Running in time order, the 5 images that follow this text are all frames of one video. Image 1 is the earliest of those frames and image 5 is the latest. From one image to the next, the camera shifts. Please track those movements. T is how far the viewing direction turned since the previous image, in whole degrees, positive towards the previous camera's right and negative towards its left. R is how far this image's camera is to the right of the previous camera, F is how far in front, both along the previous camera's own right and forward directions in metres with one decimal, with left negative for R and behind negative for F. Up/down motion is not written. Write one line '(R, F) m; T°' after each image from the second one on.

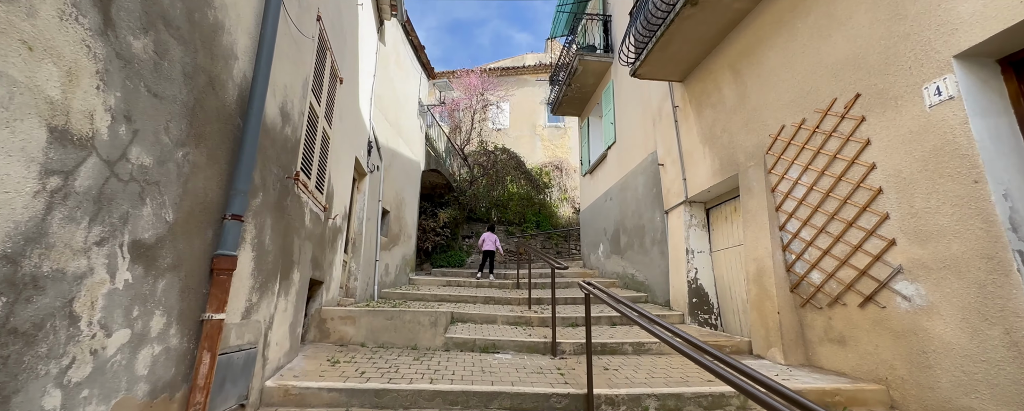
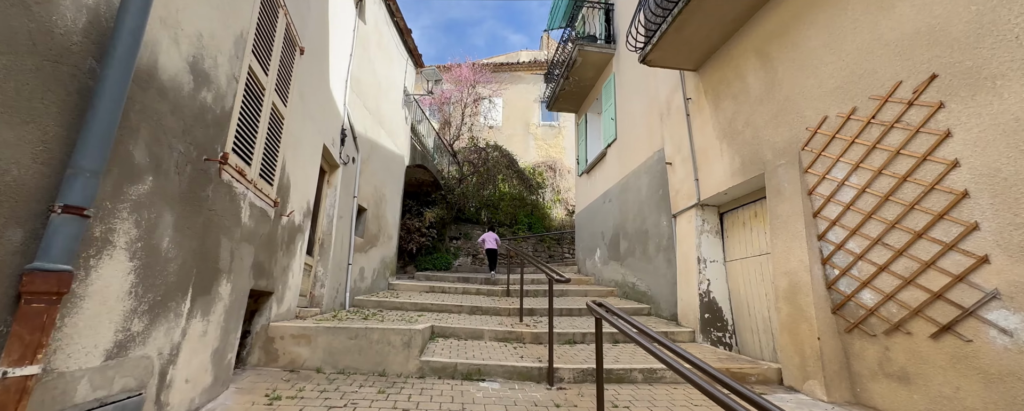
(0.0, +0.6) m; +1°
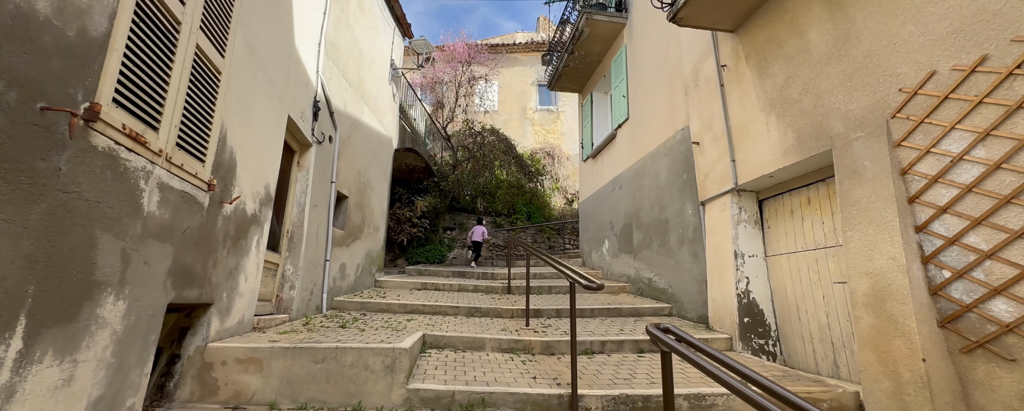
(-0.1, +0.7) m; +1°
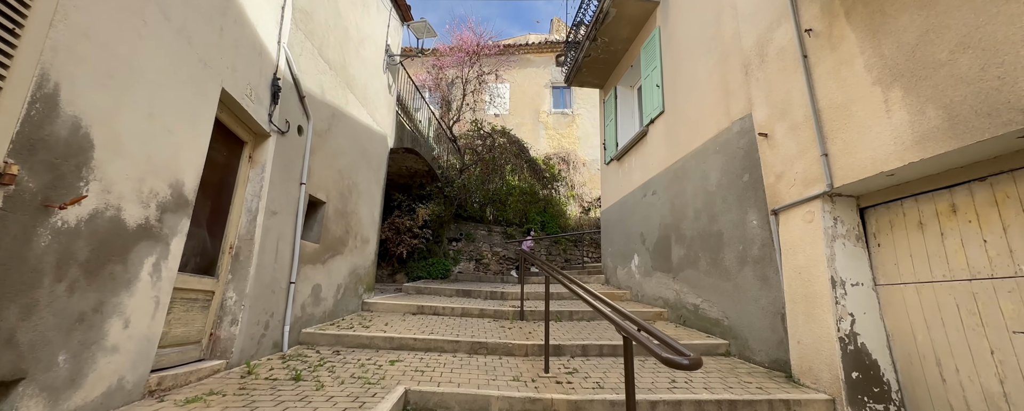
(0.0, +0.9) m; -2°
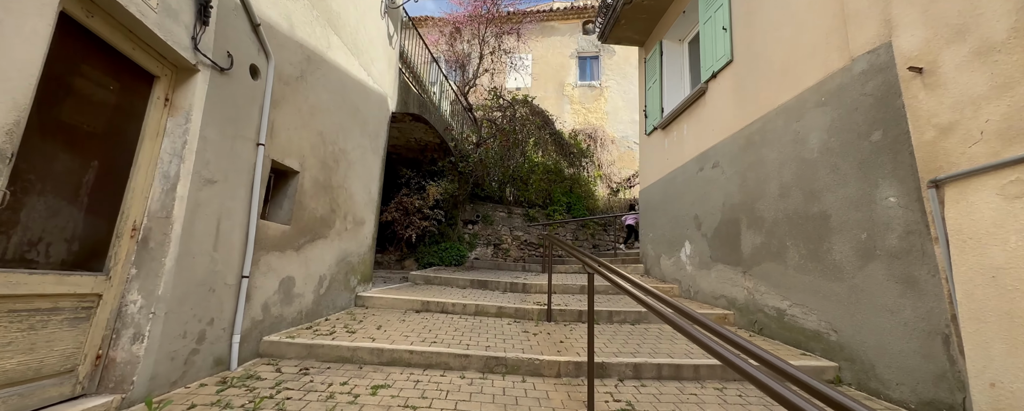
(-0.1, +1.0) m; -3°
